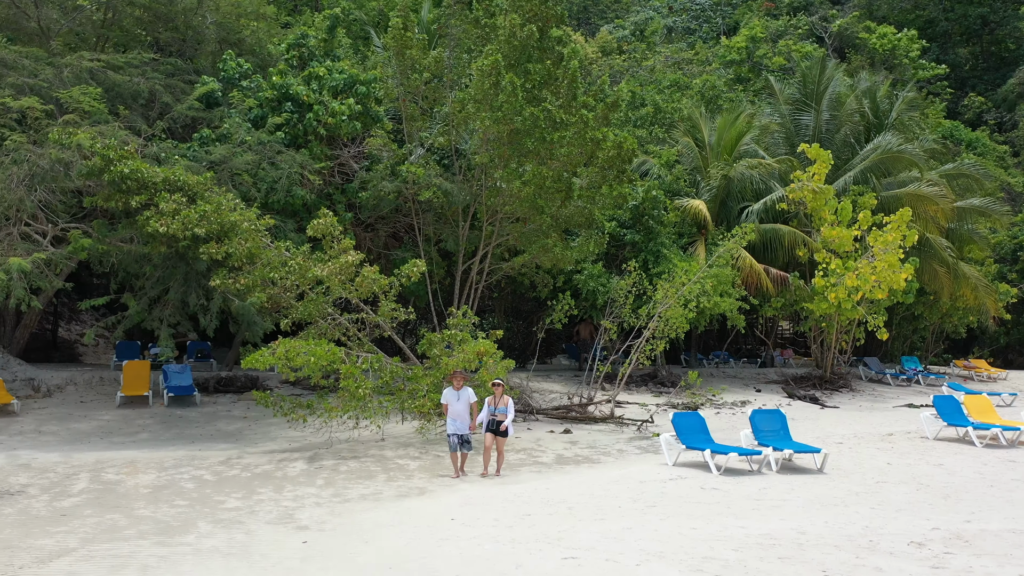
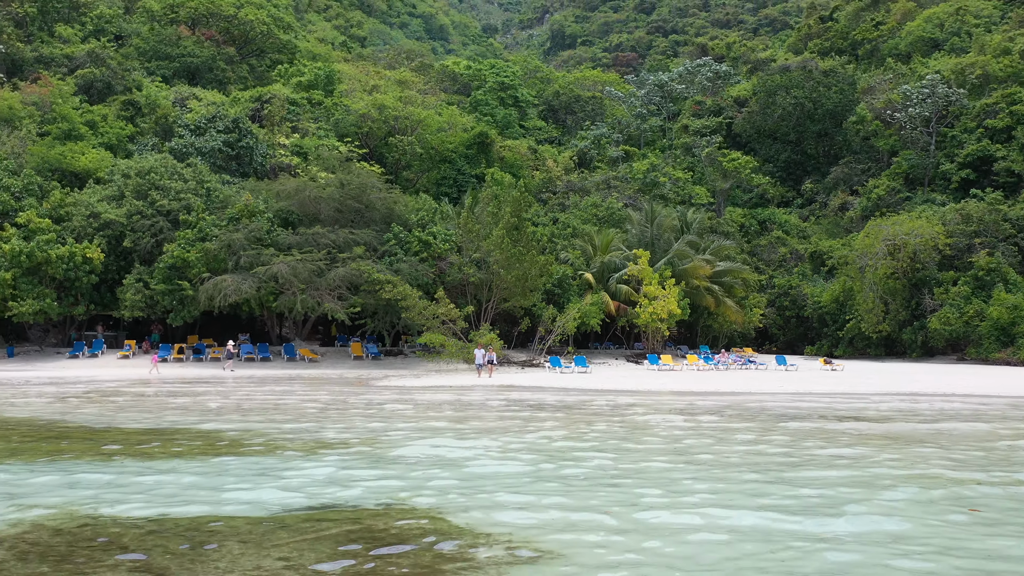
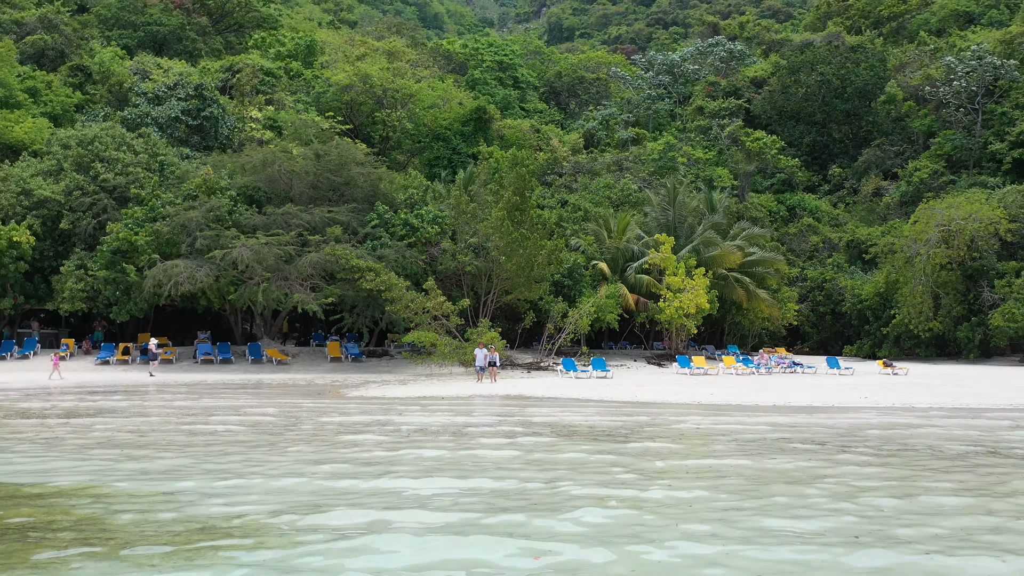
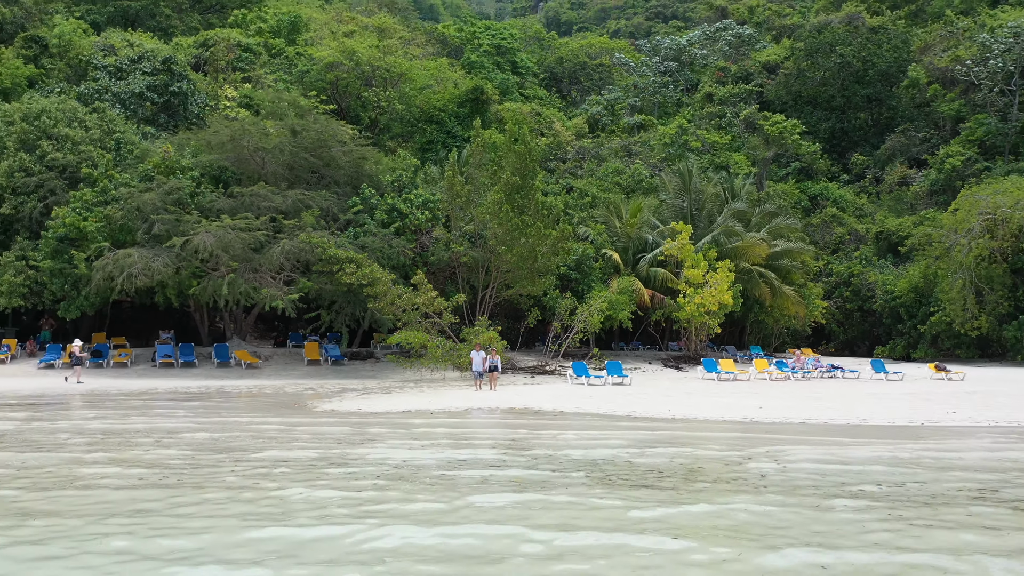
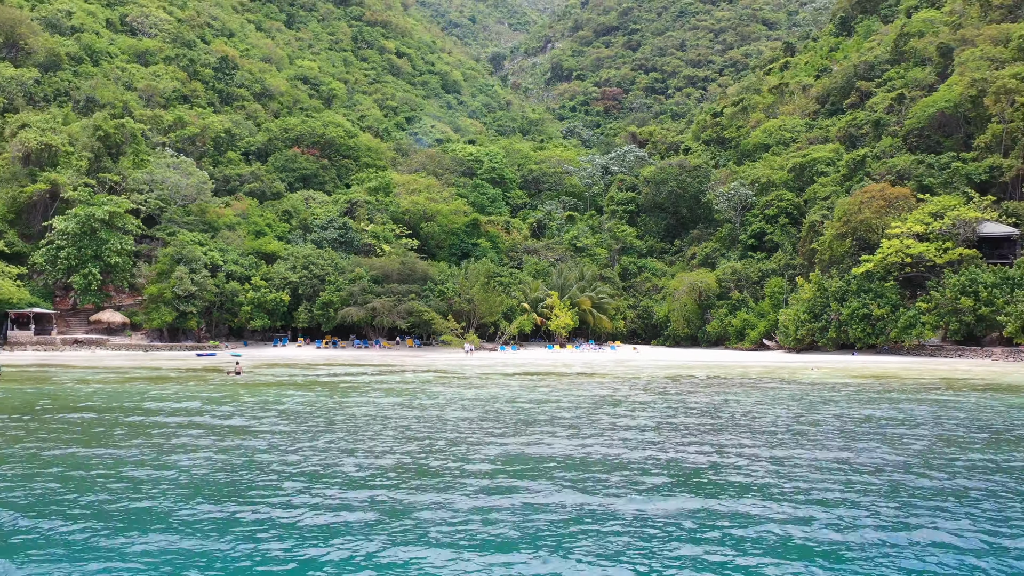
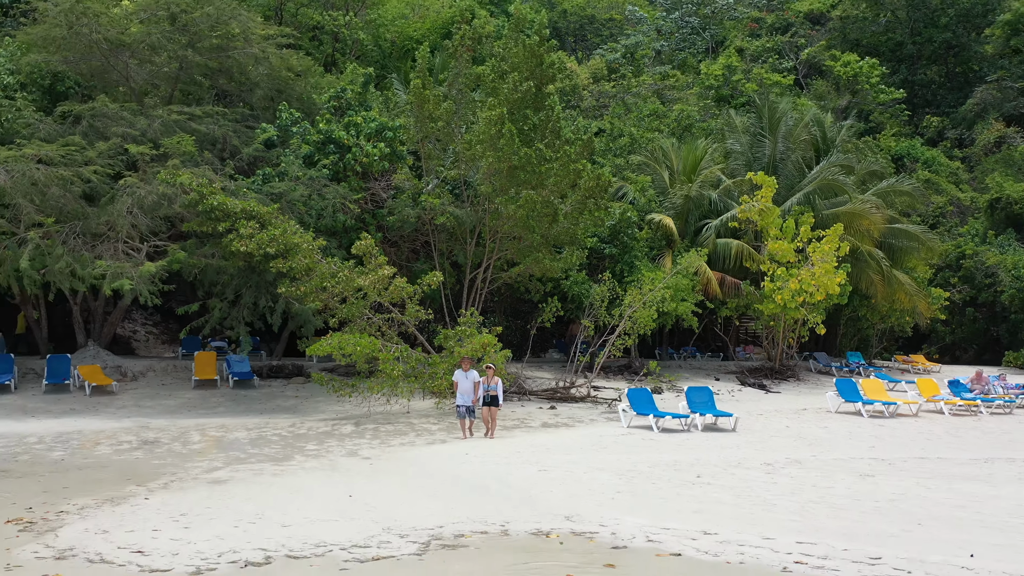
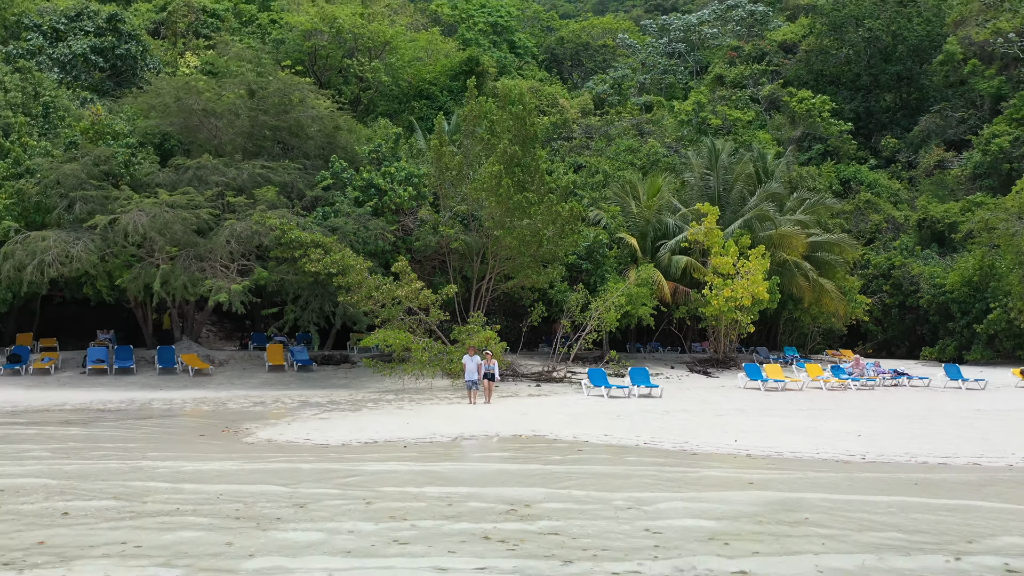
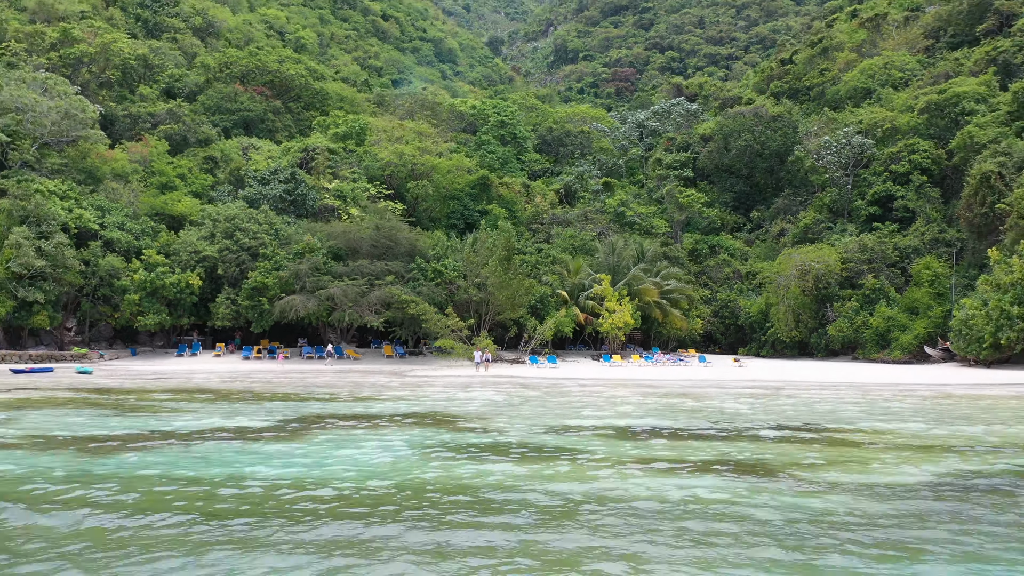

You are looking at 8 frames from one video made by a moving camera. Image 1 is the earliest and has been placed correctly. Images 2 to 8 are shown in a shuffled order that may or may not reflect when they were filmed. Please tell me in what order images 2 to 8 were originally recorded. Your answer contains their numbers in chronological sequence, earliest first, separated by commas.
6, 7, 4, 3, 2, 8, 5
